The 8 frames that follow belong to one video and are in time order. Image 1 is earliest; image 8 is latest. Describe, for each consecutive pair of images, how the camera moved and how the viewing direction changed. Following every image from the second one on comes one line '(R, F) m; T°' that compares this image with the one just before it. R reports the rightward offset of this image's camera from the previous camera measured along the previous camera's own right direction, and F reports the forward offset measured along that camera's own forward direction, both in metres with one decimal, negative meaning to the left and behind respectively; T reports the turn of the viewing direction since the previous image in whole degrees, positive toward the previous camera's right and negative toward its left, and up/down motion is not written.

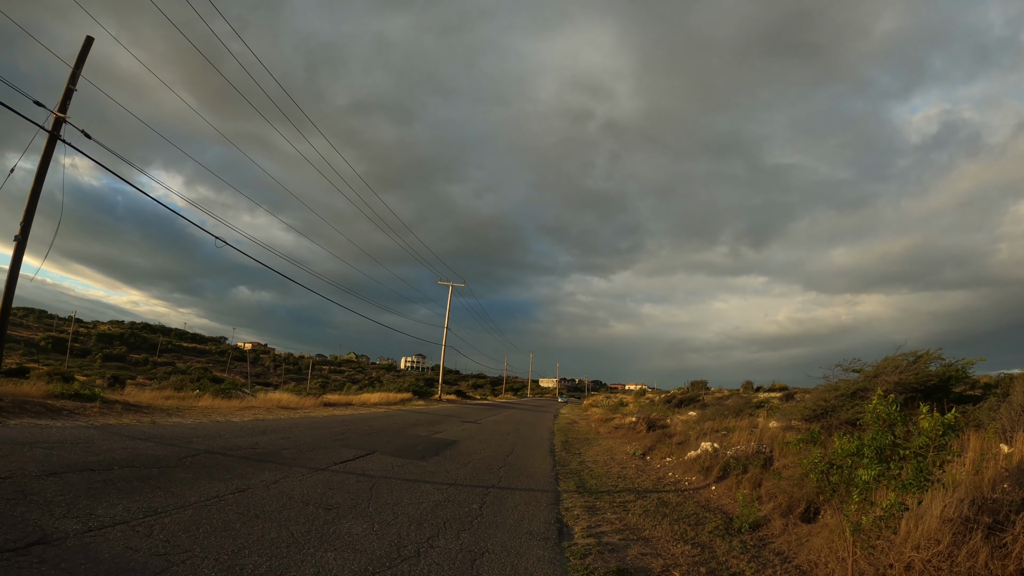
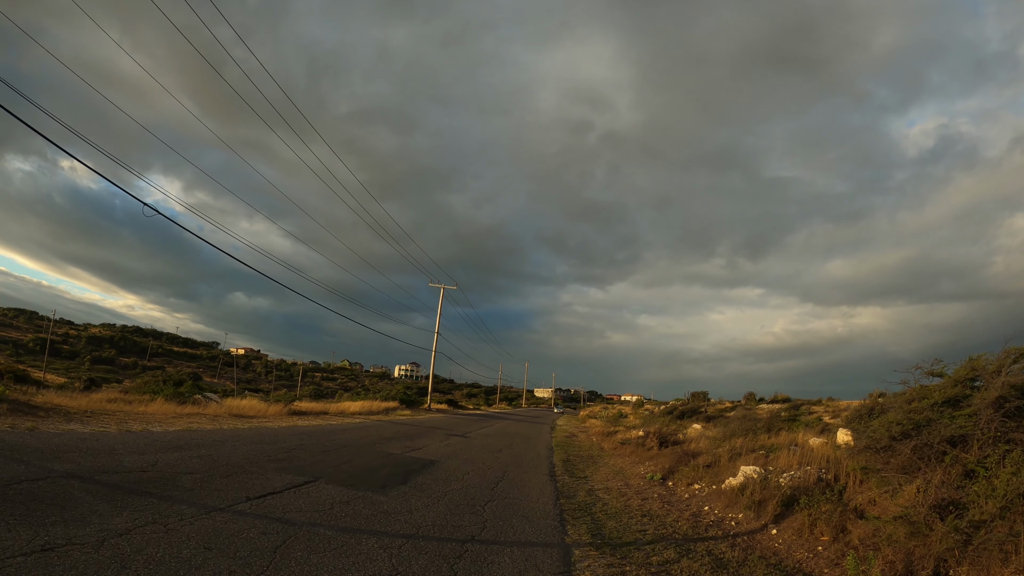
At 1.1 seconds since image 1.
(+0.1, +2.4) m; 0°
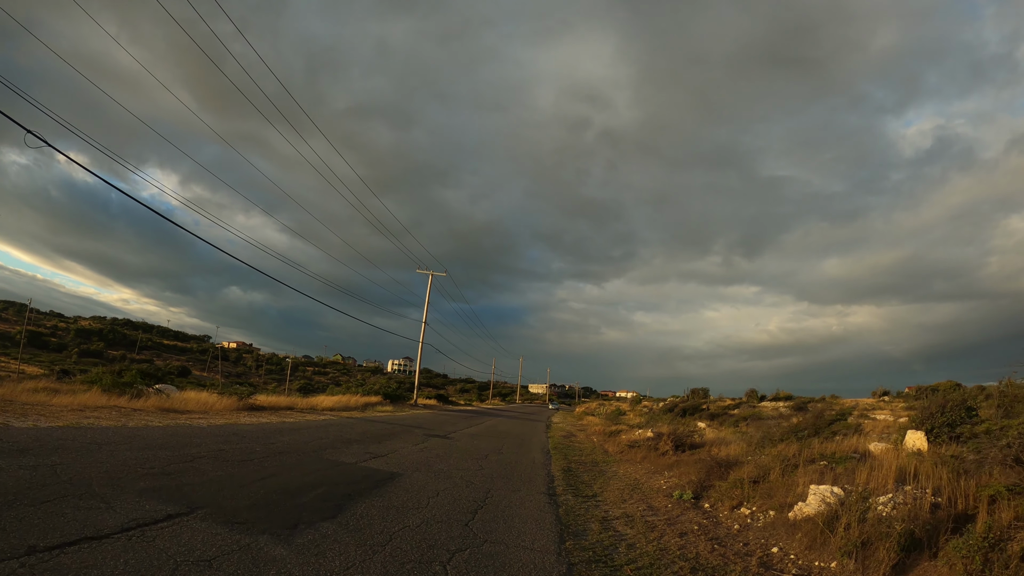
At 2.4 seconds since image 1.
(+0.1, +2.6) m; +1°
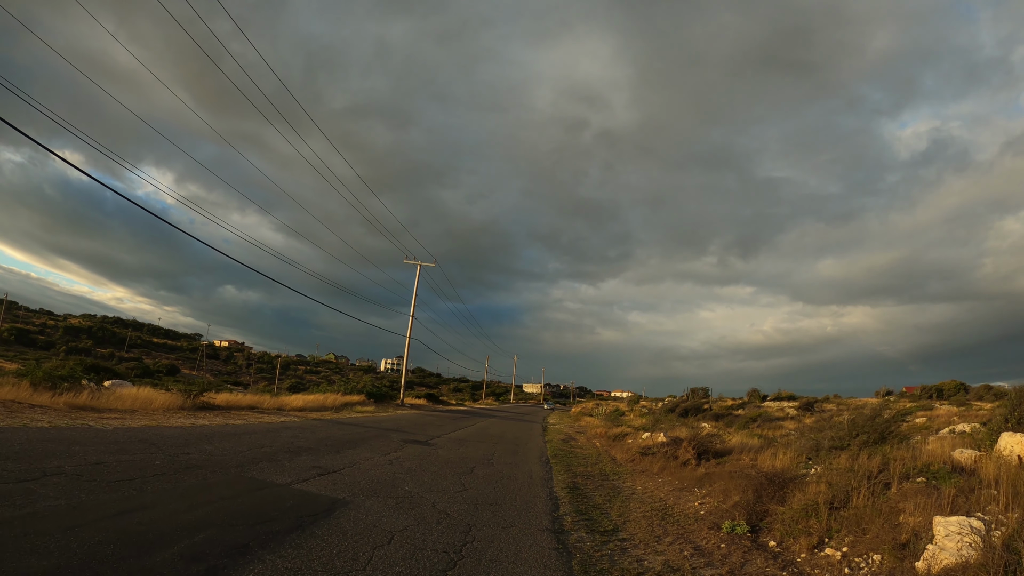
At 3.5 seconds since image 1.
(0.0, +2.3) m; +1°
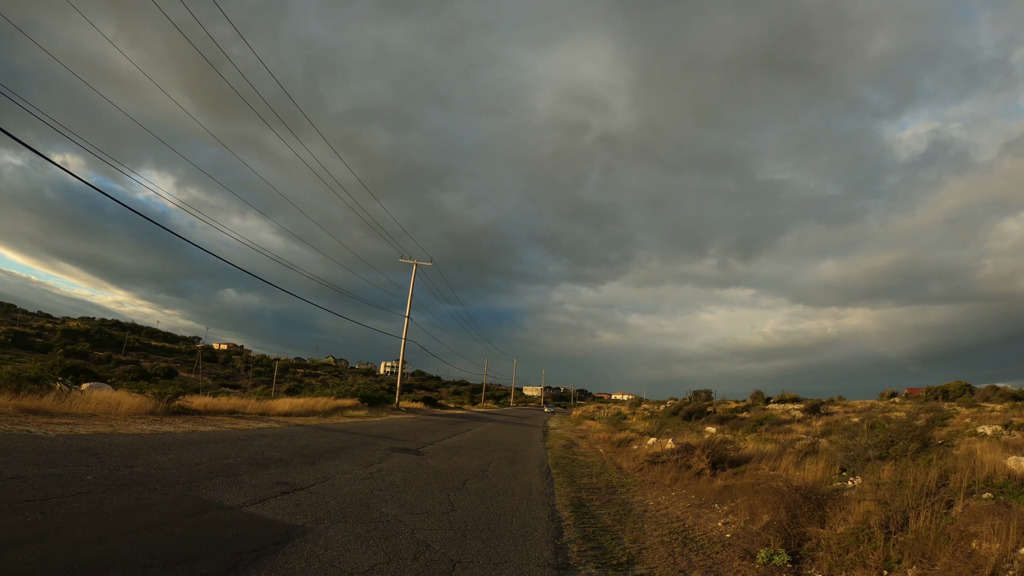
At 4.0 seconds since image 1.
(+0.1, +1.0) m; 0°
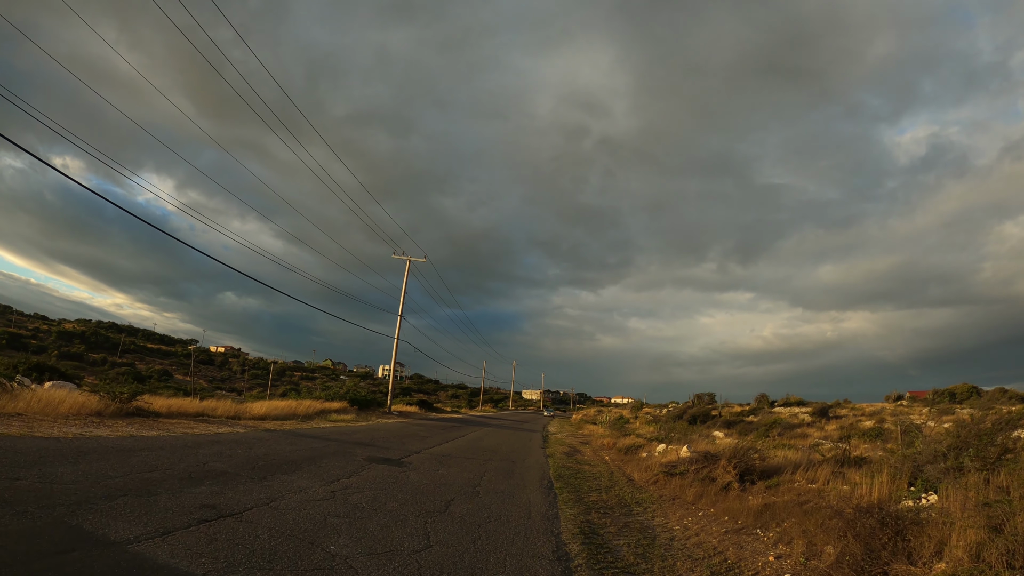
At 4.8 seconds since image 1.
(0.0, +1.6) m; 0°
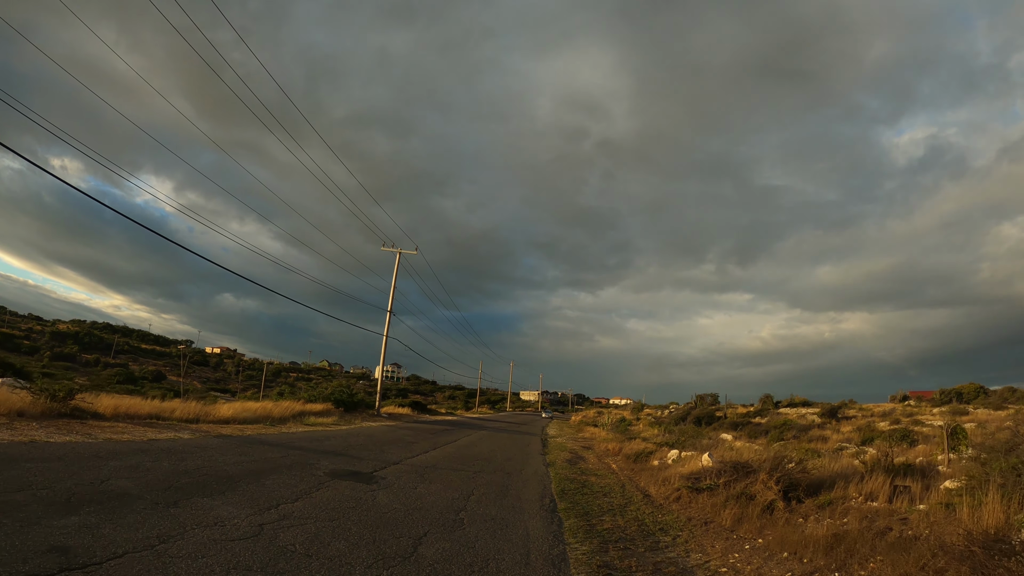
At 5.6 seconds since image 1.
(+0.1, +1.8) m; 0°
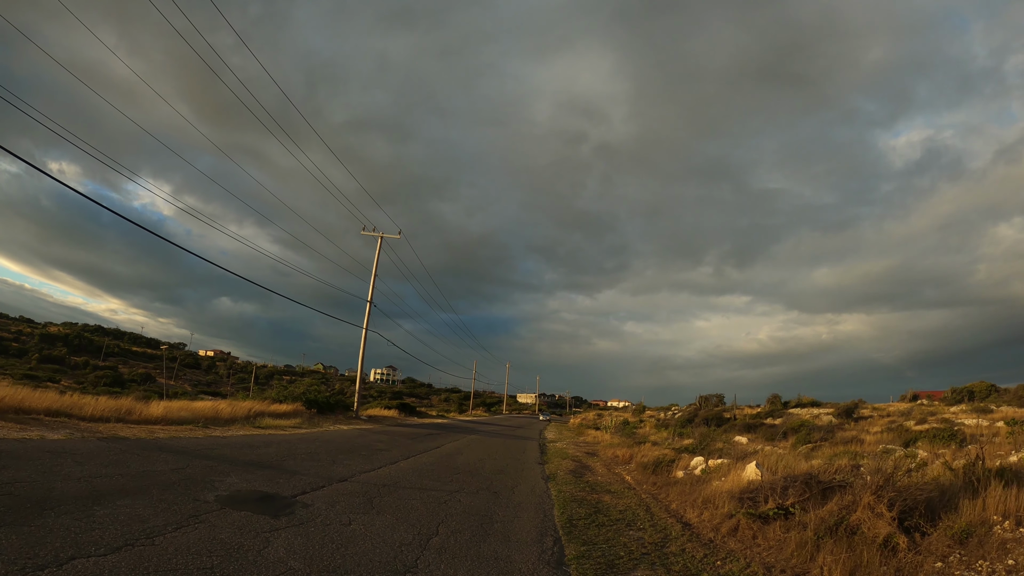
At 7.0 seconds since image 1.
(+0.1, +2.8) m; 0°
